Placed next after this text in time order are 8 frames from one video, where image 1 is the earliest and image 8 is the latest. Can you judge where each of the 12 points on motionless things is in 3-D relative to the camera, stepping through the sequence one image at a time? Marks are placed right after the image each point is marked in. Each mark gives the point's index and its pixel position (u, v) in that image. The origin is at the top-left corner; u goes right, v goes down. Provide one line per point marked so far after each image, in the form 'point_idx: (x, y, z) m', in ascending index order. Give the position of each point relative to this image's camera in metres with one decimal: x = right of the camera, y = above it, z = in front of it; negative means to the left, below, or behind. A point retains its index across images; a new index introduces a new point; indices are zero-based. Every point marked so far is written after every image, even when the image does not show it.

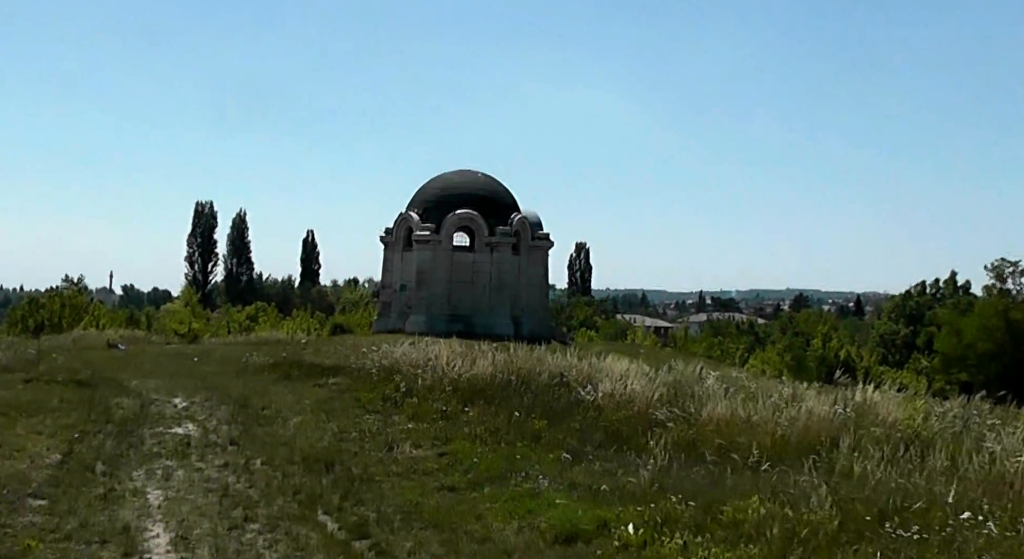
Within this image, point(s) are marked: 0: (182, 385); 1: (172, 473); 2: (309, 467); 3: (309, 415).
0: (-5.1, -1.6, +15.5) m
1: (-3.4, -1.9, +9.9) m
2: (-2.1, -1.9, +10.3) m
3: (-2.6, -1.7, +12.7) m
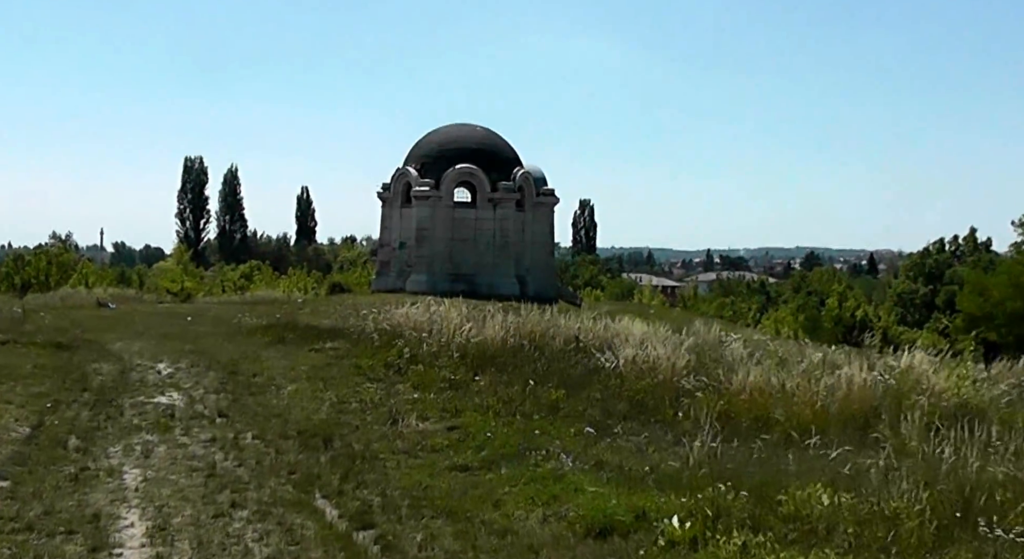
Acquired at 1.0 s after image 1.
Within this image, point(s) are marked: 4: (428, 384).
0: (-4.9, -1.0, +14.5) m
1: (-3.2, -1.5, +9.0) m
2: (-1.9, -1.5, +9.3) m
3: (-2.4, -1.2, +11.7) m
4: (-0.9, -1.2, +11.4) m
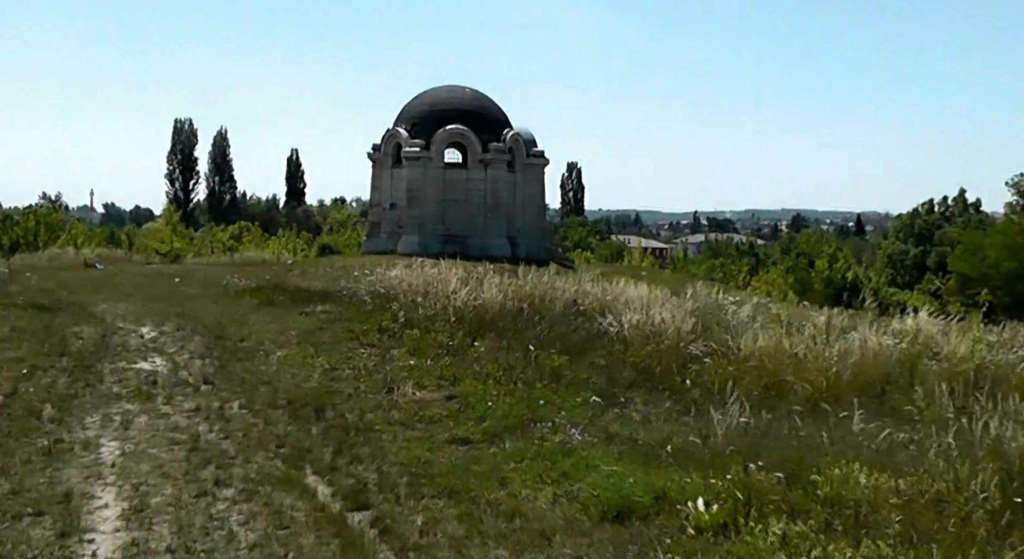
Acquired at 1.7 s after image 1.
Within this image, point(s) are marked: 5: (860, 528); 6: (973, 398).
0: (-5.0, -0.4, +13.9) m
1: (-3.2, -1.2, +8.4) m
2: (-1.9, -1.2, +8.7) m
3: (-2.4, -0.8, +11.1) m
4: (-0.9, -0.8, +10.8) m
5: (+1.7, -1.2, +5.0) m
6: (+4.3, -1.1, +9.3) m
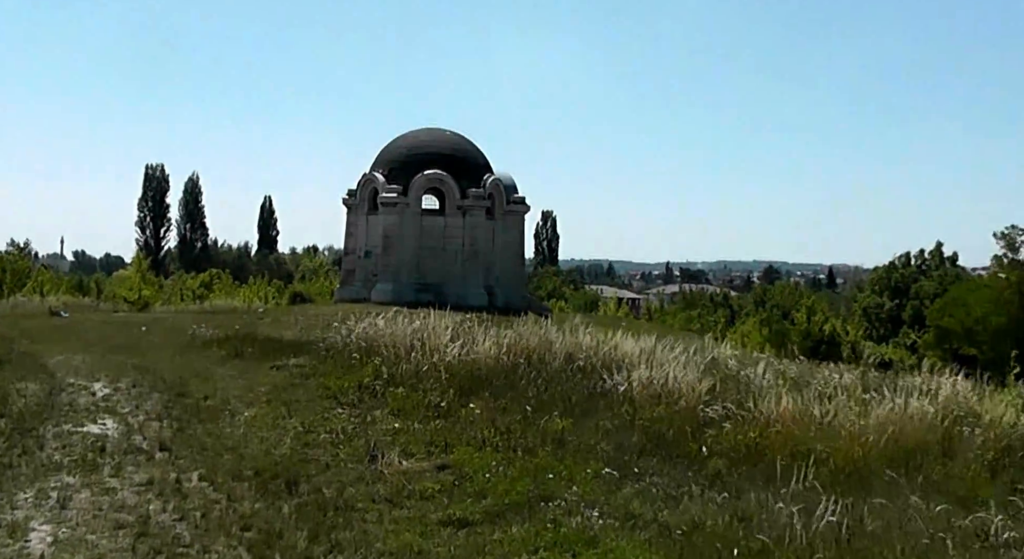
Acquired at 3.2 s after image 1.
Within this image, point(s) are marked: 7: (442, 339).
0: (-5.1, -1.1, +12.7) m
1: (-3.1, -1.5, +7.2) m
2: (-1.9, -1.6, +7.5) m
3: (-2.5, -1.3, +9.9) m
4: (-1.0, -1.3, +9.7) m
5: (+1.9, -1.5, +3.9) m
6: (+4.3, -1.6, +8.2) m
7: (-0.8, -0.7, +11.9) m
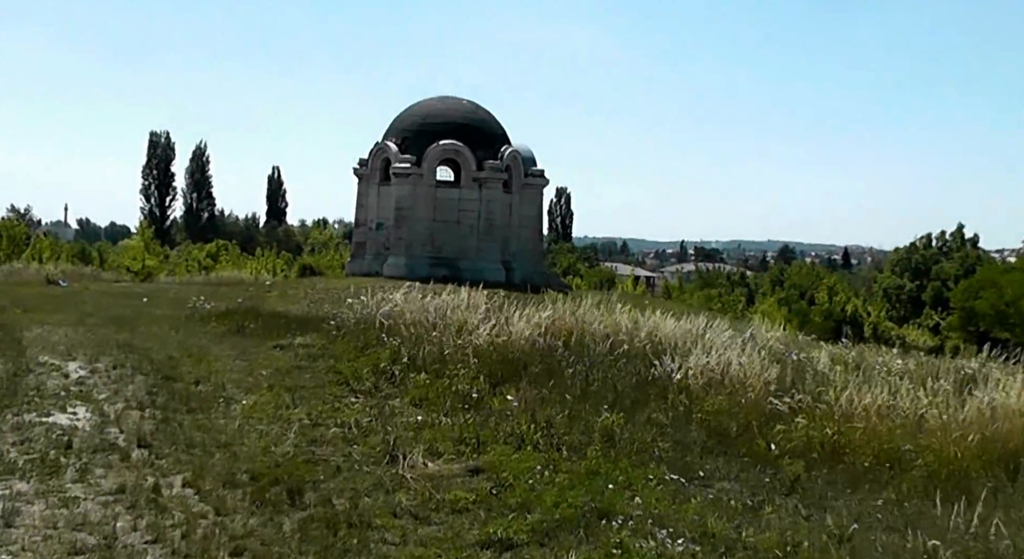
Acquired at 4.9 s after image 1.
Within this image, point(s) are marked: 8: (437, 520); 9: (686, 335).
0: (-4.7, -0.7, +11.3) m
1: (-2.8, -1.3, +5.8) m
2: (-1.6, -1.3, +6.2) m
3: (-2.1, -1.0, +8.6) m
4: (-0.6, -1.0, +8.3) m
5: (+2.1, -1.4, +2.5) m
6: (+4.6, -1.4, +6.8) m
7: (-0.5, -0.4, +10.5) m
8: (-0.4, -1.4, +6.0) m
9: (+2.0, -0.6, +11.1) m
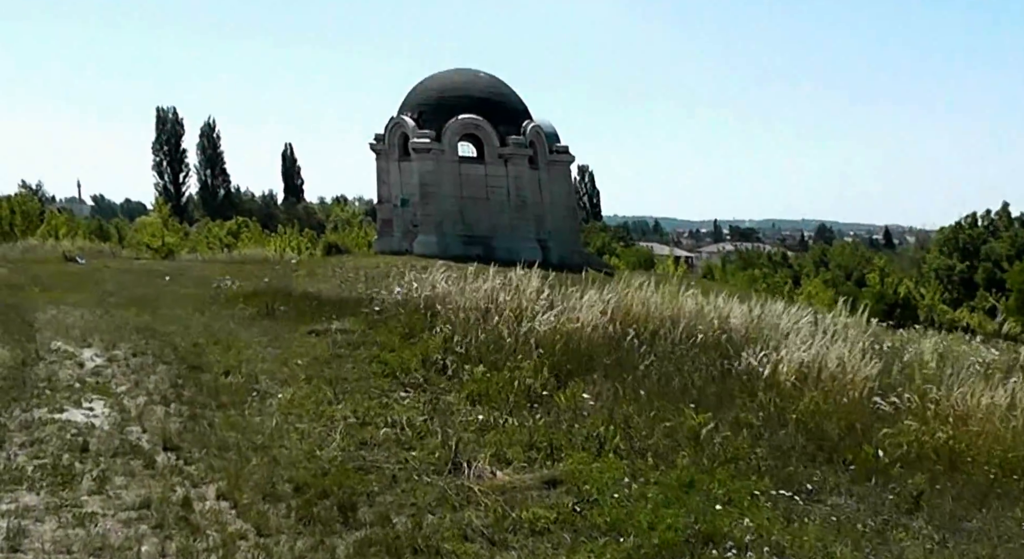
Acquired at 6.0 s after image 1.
0: (-4.1, -0.5, +10.5) m
1: (-2.4, -1.2, +4.9) m
2: (-1.1, -1.2, +5.3) m
3: (-1.6, -0.8, +7.7) m
4: (-0.1, -0.9, +7.4) m
5: (+2.5, -1.4, +1.5) m
6: (+5.1, -1.3, +5.8) m
7: (+0.1, -0.2, +9.6) m
8: (0.0, -1.3, +5.0) m
9: (+2.5, -0.4, +10.1) m
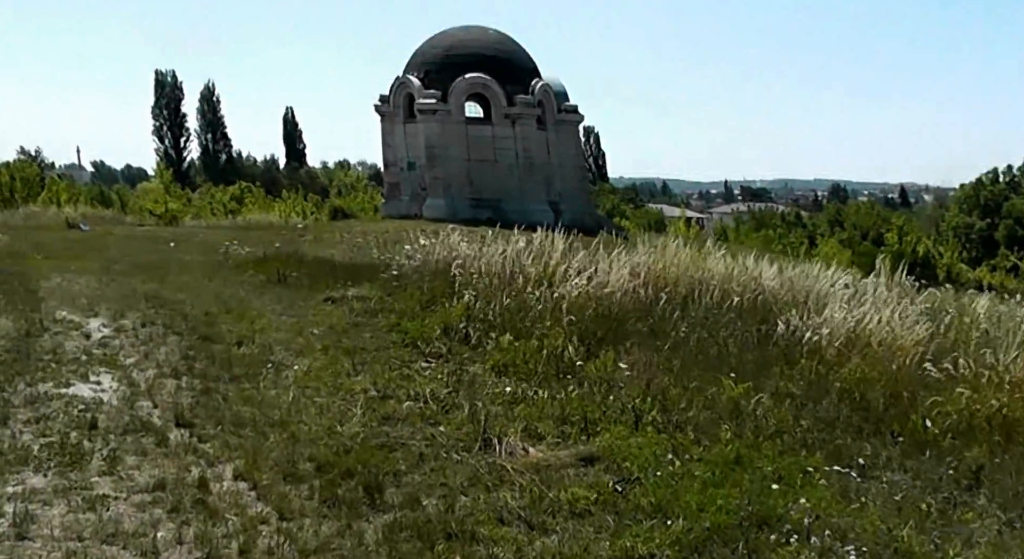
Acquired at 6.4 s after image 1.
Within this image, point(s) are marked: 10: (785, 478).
0: (-3.9, -0.1, +10.1) m
1: (-2.2, -1.1, +4.6) m
2: (-0.9, -1.1, +5.0) m
3: (-1.4, -0.6, +7.3) m
4: (+0.1, -0.6, +7.0) m
5: (+2.7, -1.3, +1.2) m
6: (+5.3, -1.1, +5.5) m
7: (+0.3, +0.1, +9.2) m
8: (+0.2, -1.2, +4.7) m
9: (+2.7, -0.1, +9.8) m
10: (+1.4, -1.1, +5.3) m
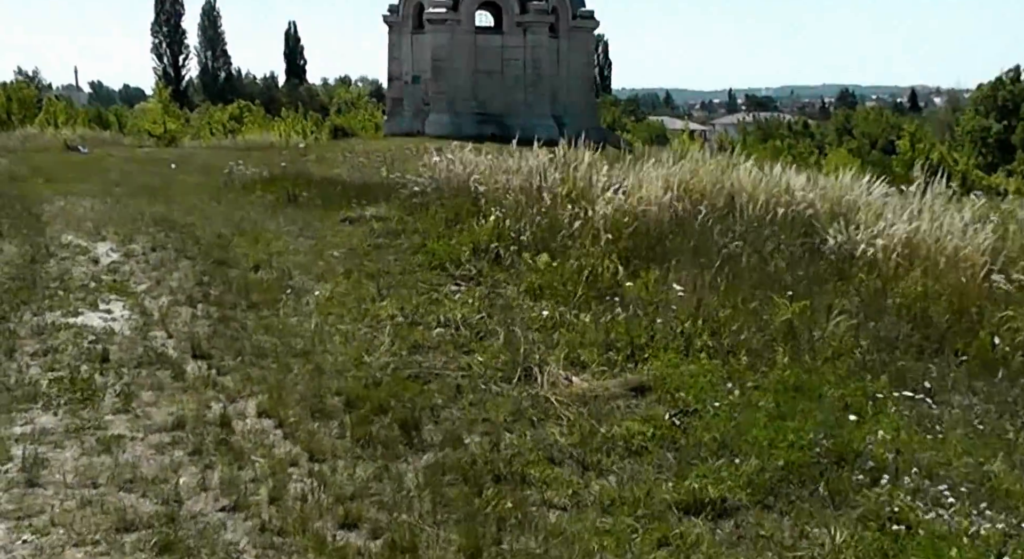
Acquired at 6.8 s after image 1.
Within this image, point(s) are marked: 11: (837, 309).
0: (-3.7, +0.6, +9.6) m
1: (-2.0, -0.7, +4.2) m
2: (-0.7, -0.7, +4.6) m
3: (-1.2, 0.0, +6.9) m
4: (+0.3, -0.1, +6.6) m
5: (+2.9, -1.2, +0.8) m
6: (+5.5, -0.6, +5.0) m
7: (+0.5, +0.8, +8.7) m
8: (+0.4, -0.8, +4.3) m
9: (+3.0, +0.7, +9.3) m
10: (+1.7, -0.6, +4.9) m
11: (+2.1, -0.2, +6.5) m
